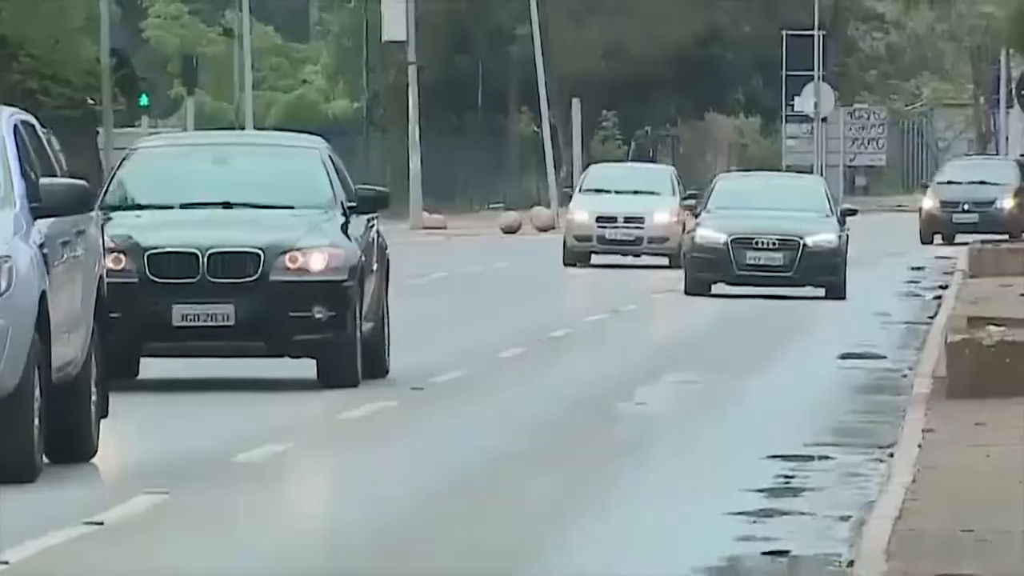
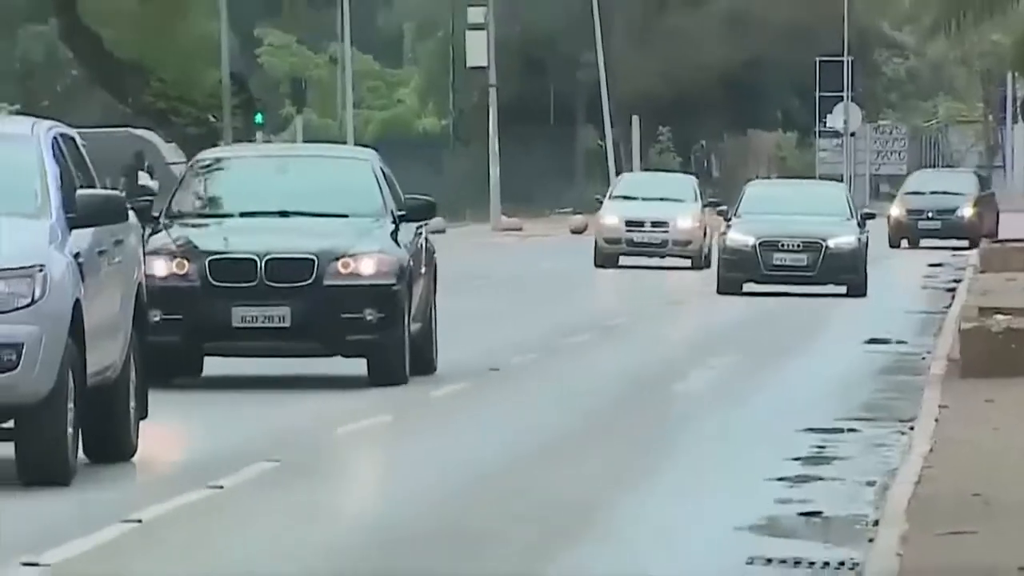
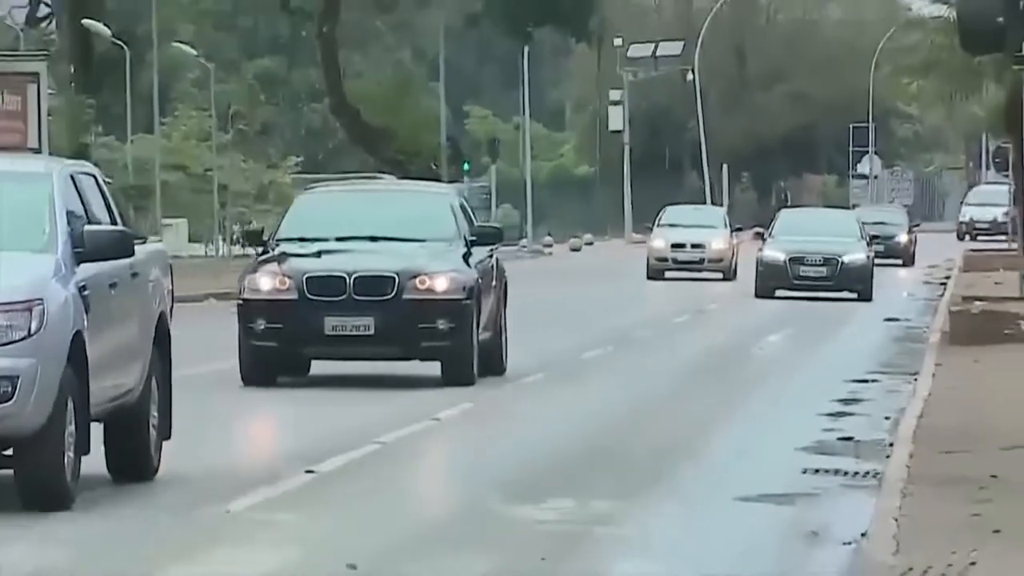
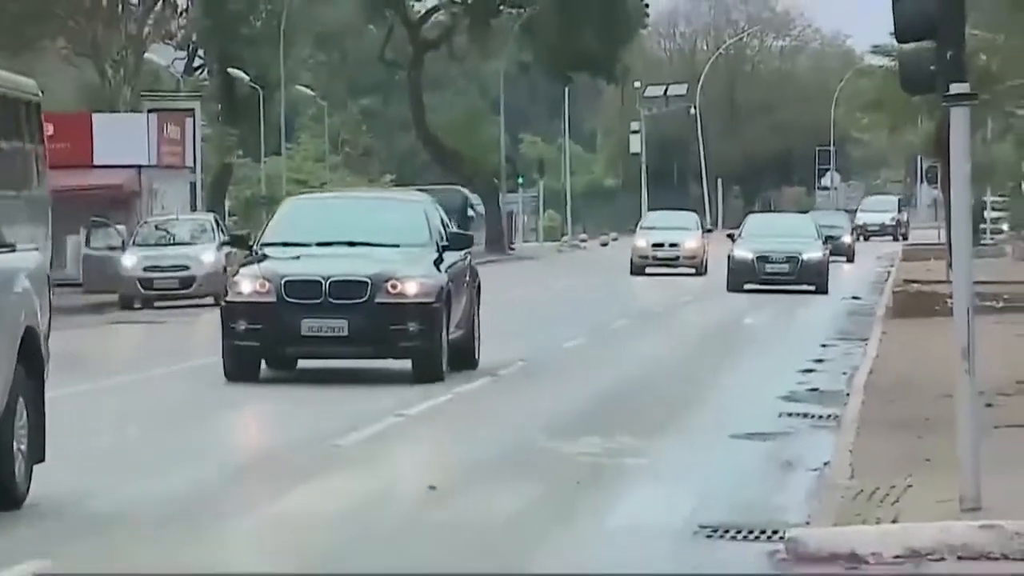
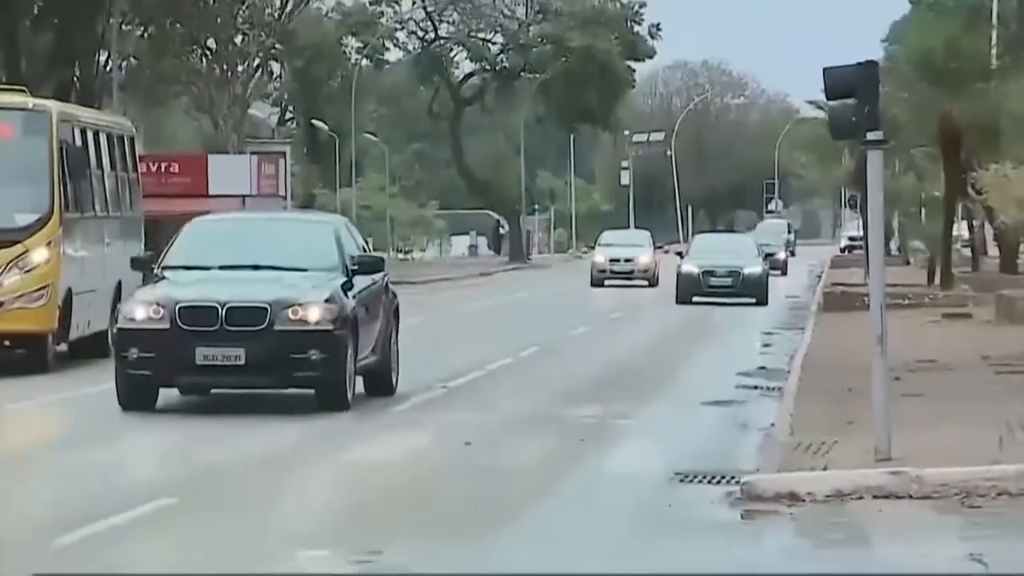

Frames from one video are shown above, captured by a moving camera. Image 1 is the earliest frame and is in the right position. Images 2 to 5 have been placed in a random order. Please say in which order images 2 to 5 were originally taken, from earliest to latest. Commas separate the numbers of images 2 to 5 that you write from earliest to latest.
2, 3, 4, 5
